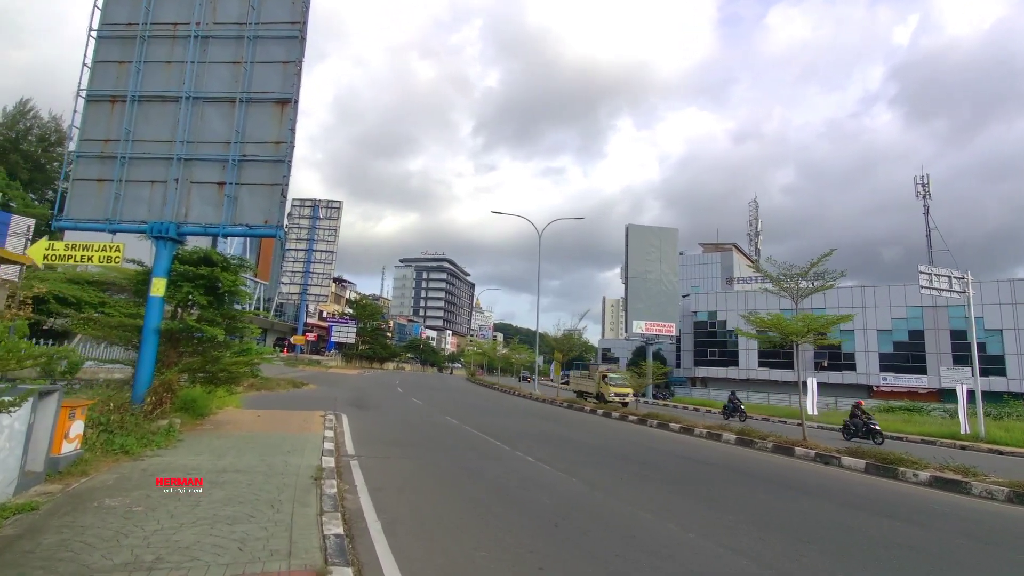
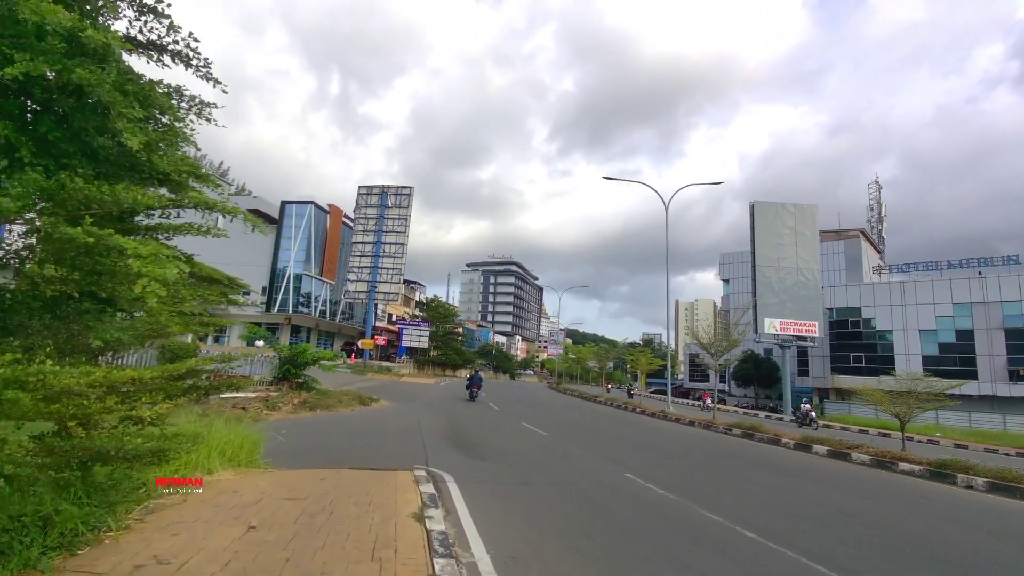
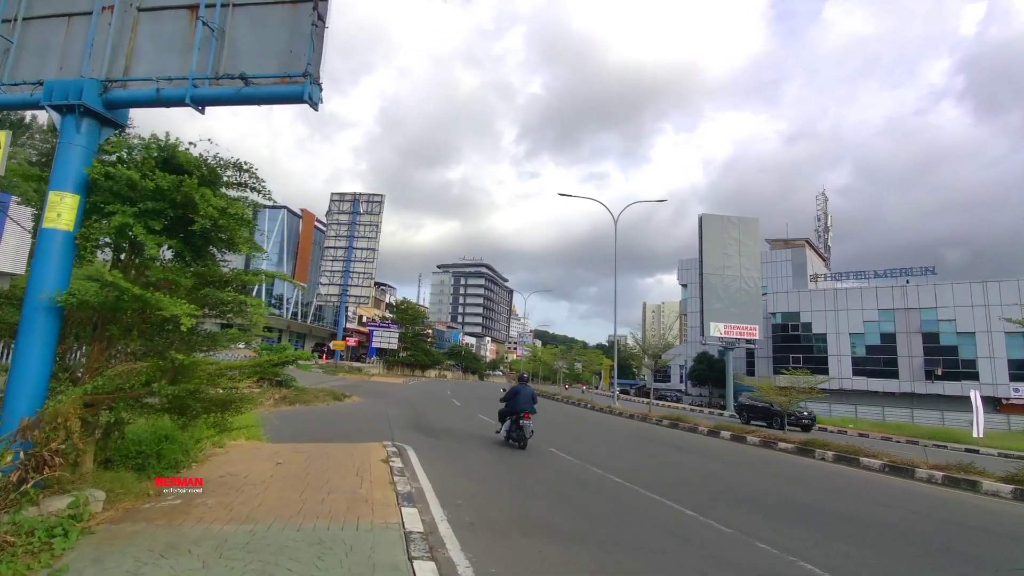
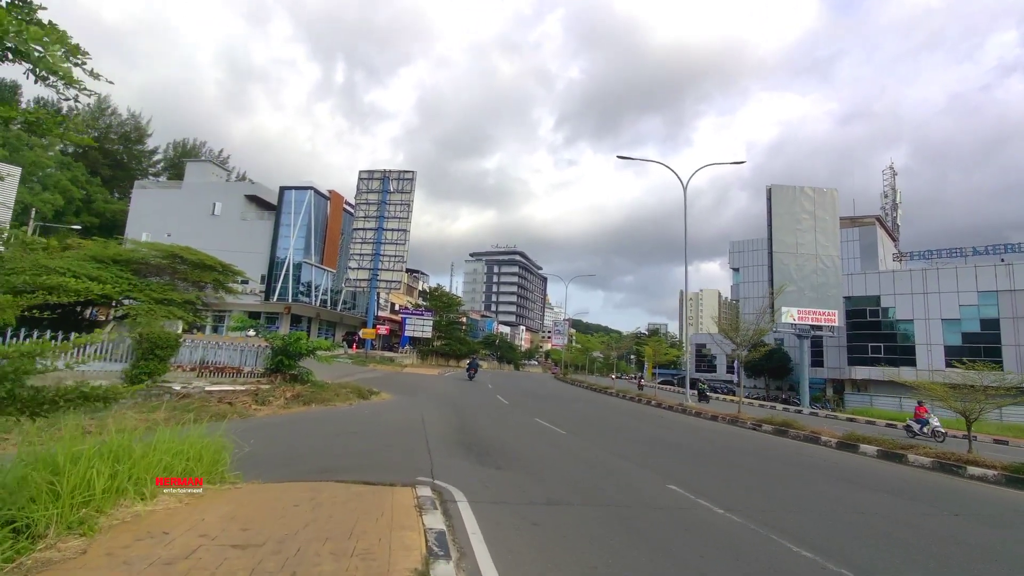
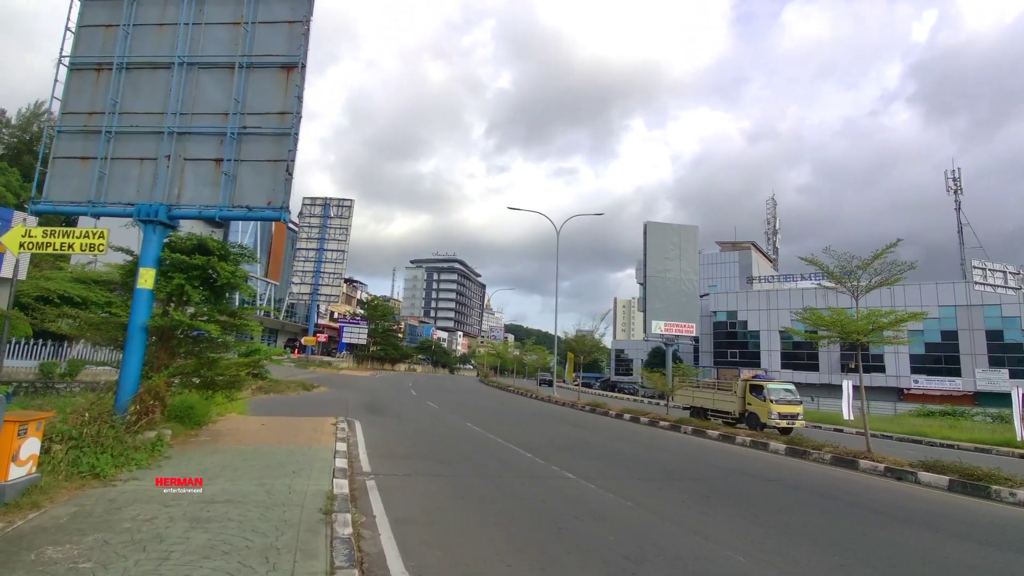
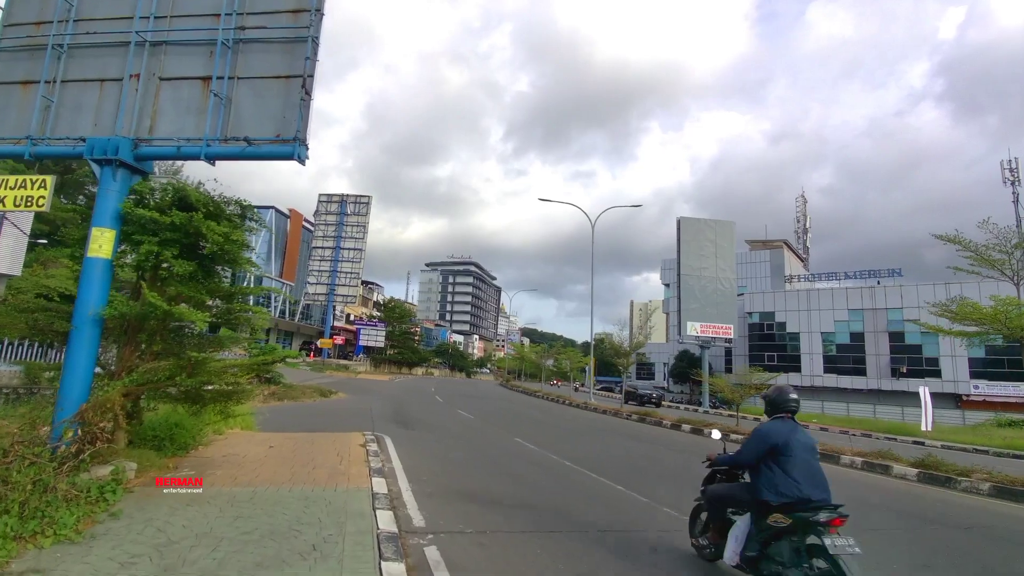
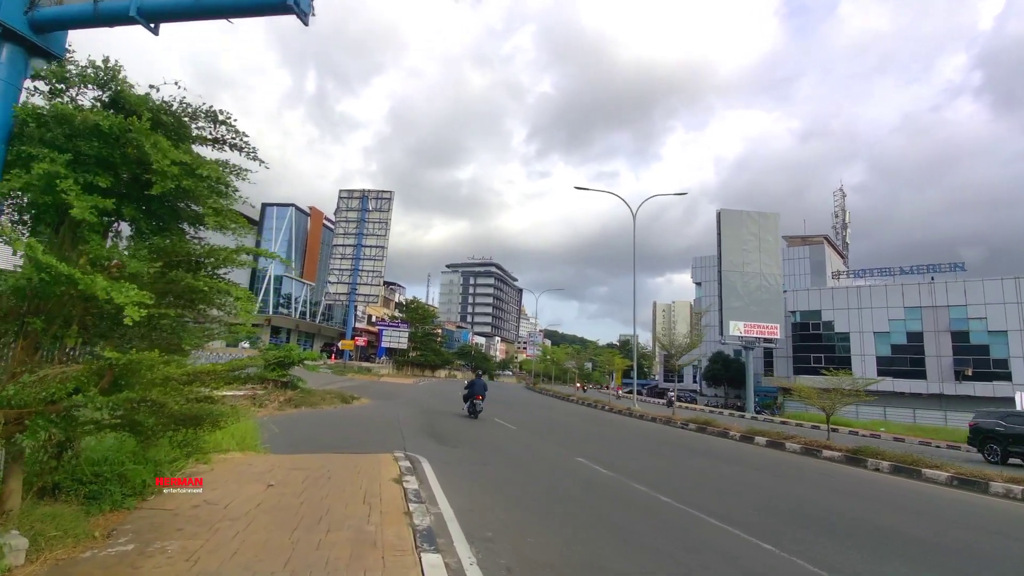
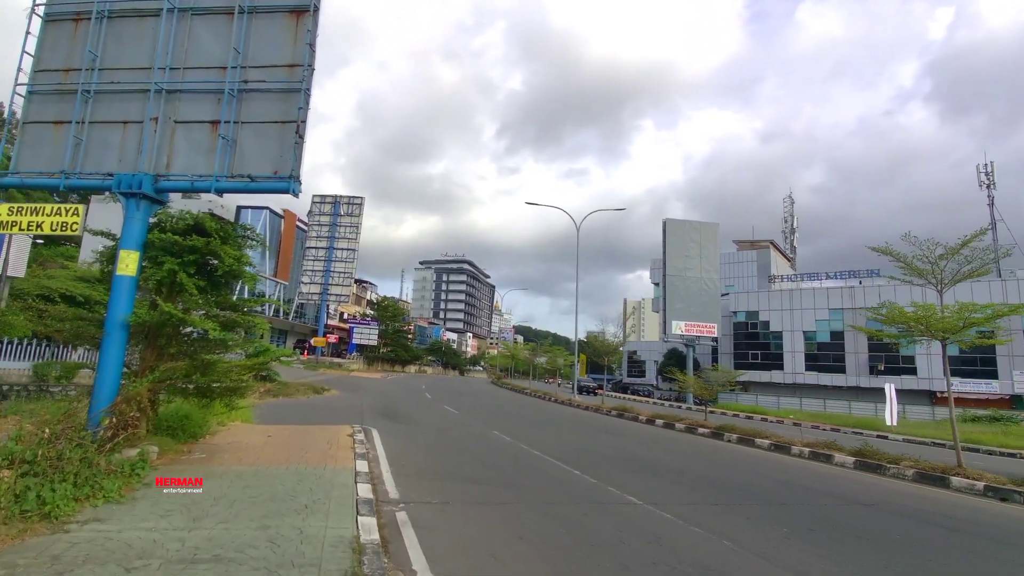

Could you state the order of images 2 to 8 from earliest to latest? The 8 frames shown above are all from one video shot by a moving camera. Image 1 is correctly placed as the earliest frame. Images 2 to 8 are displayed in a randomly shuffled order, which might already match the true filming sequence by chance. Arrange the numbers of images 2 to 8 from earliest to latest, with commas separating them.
5, 8, 6, 3, 7, 2, 4
